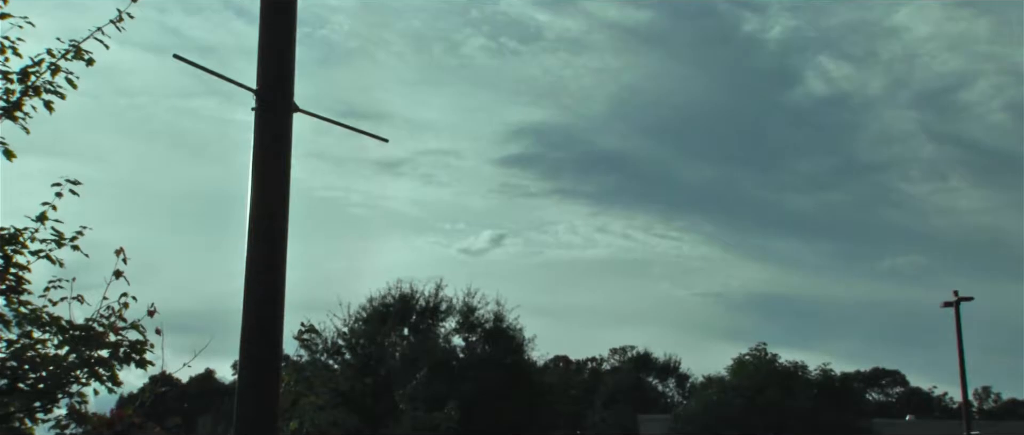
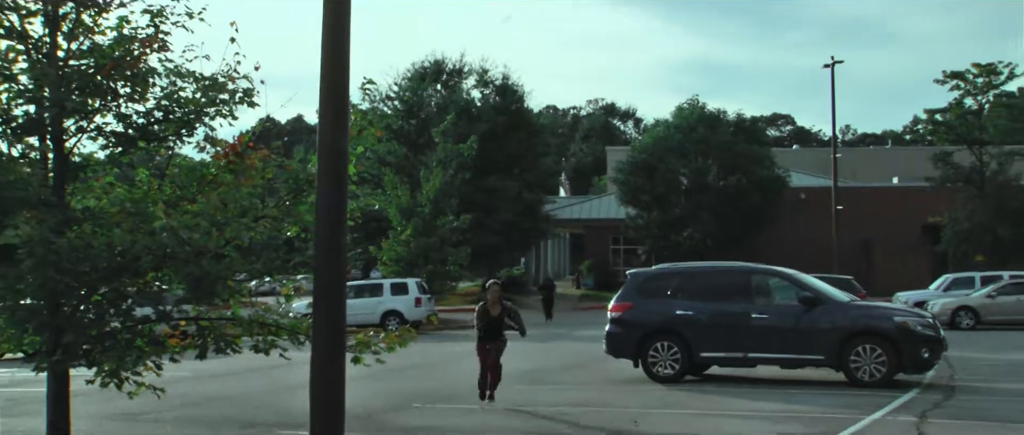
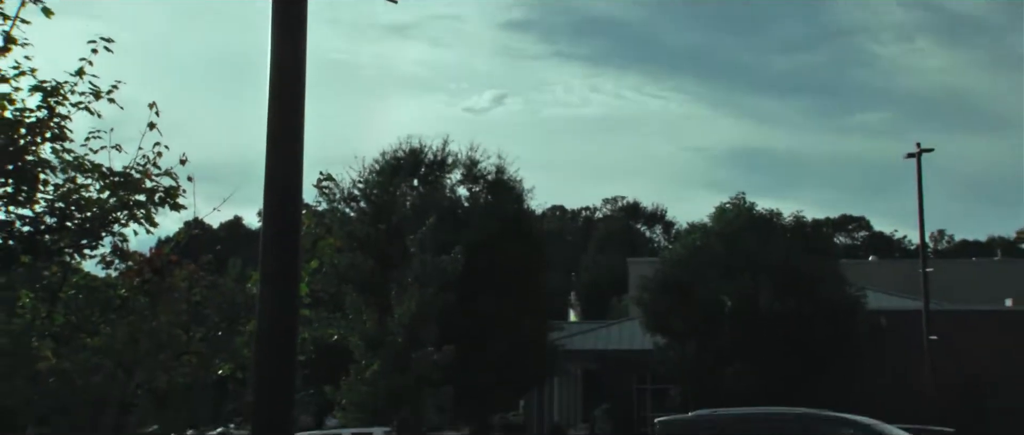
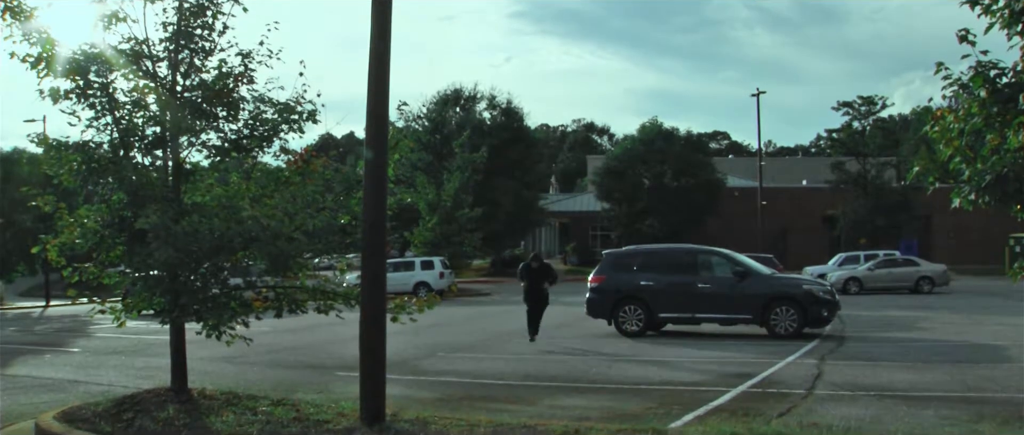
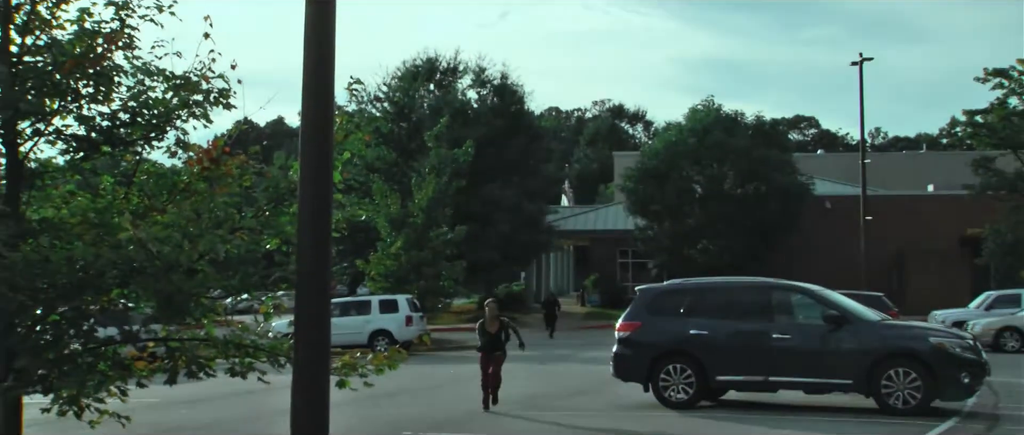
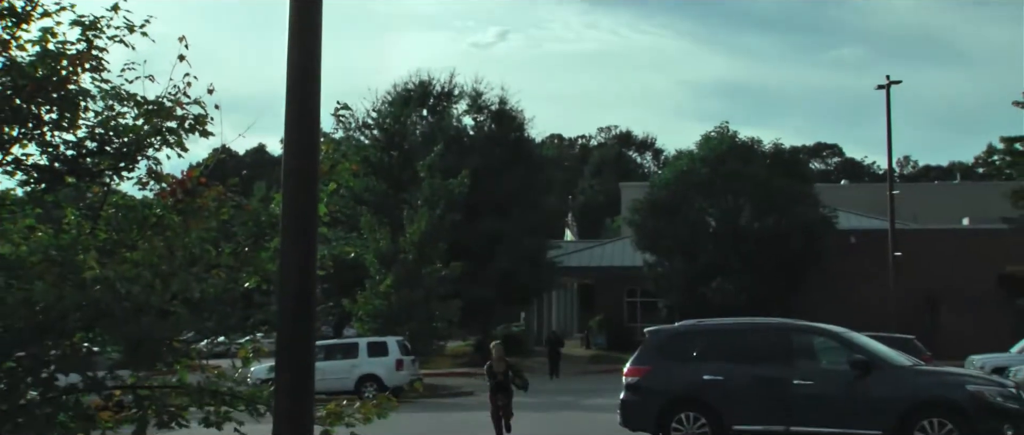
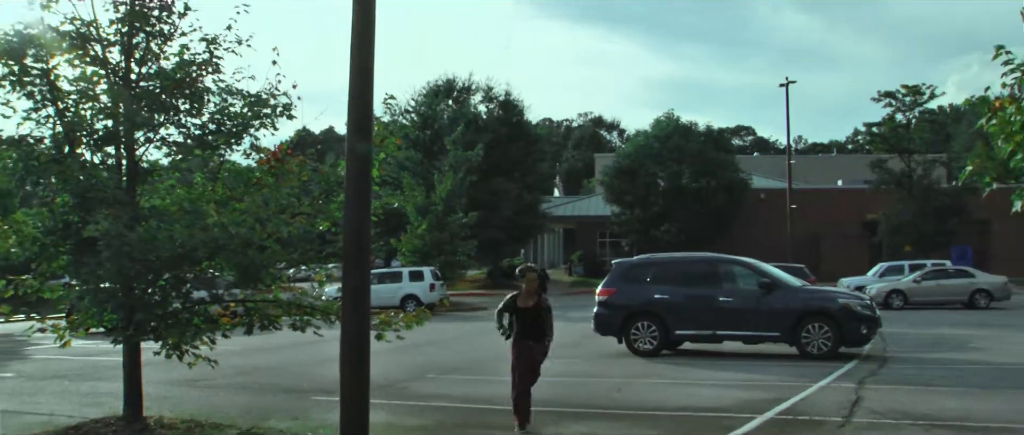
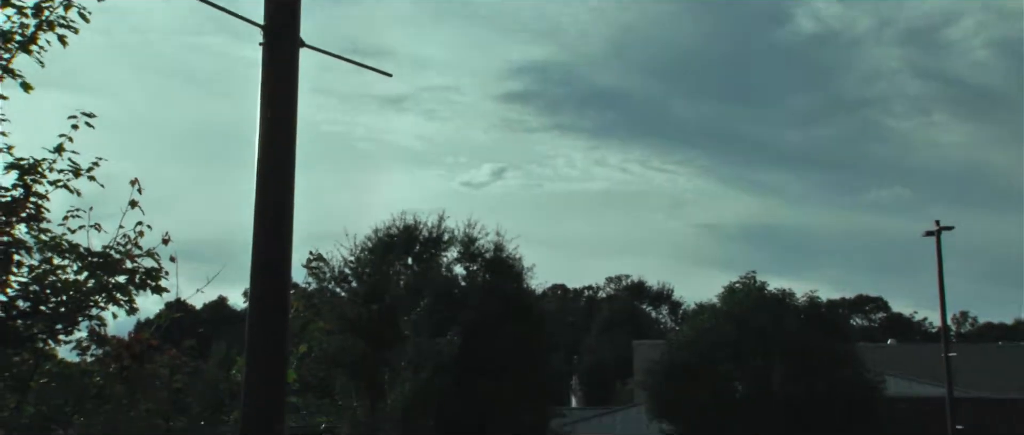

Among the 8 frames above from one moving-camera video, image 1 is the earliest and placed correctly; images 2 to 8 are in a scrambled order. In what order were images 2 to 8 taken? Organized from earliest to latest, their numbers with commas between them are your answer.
8, 3, 6, 5, 2, 7, 4
